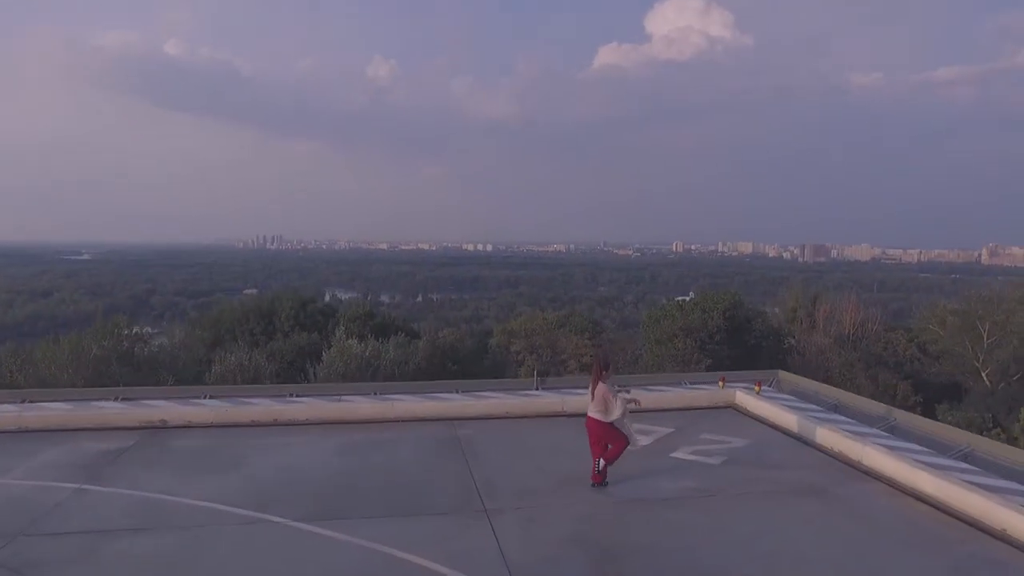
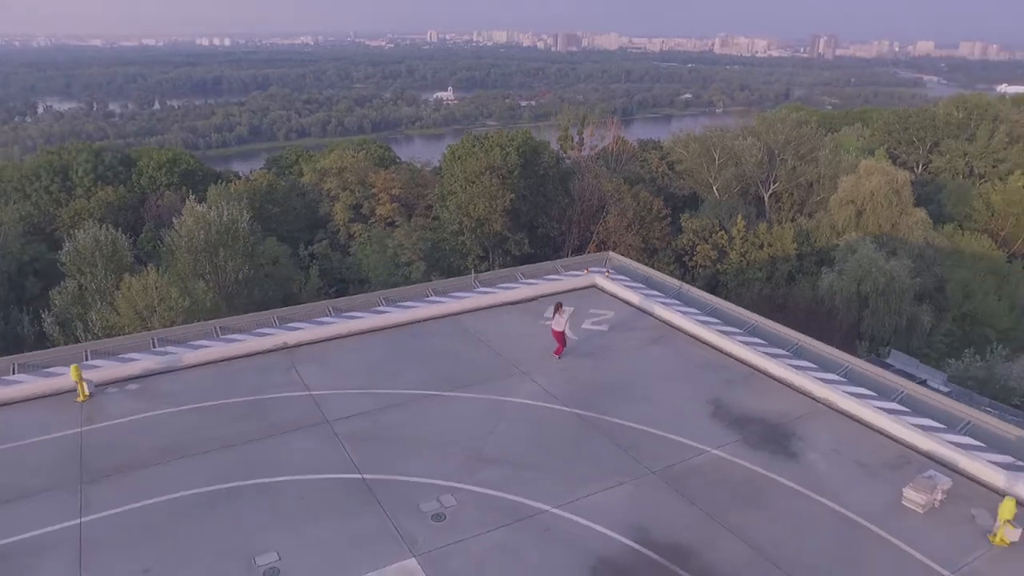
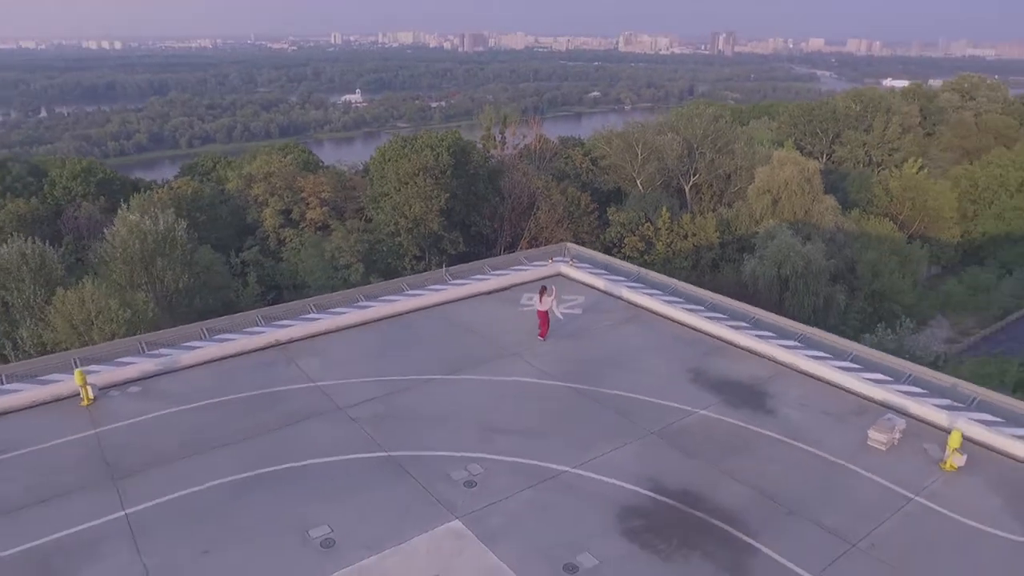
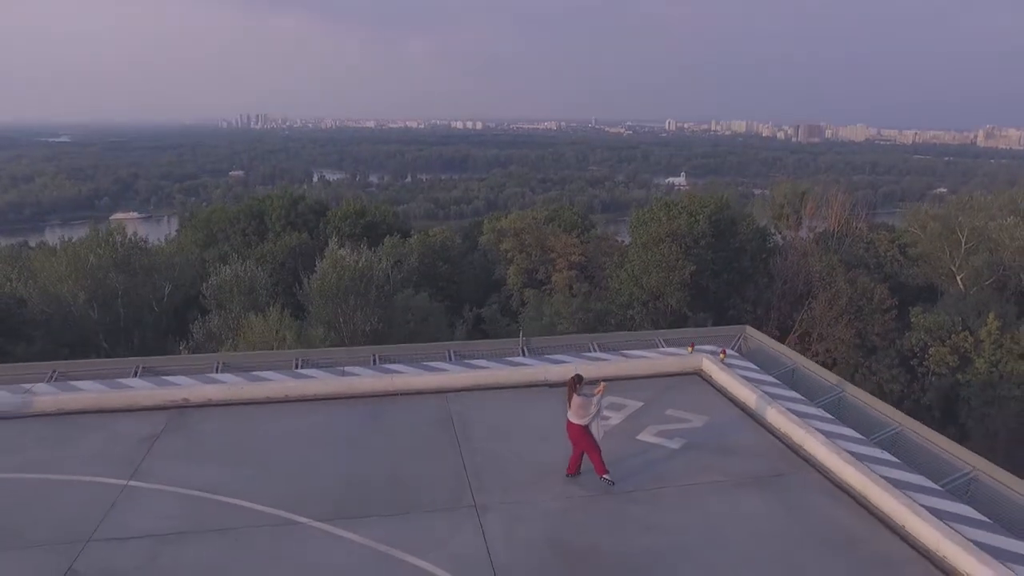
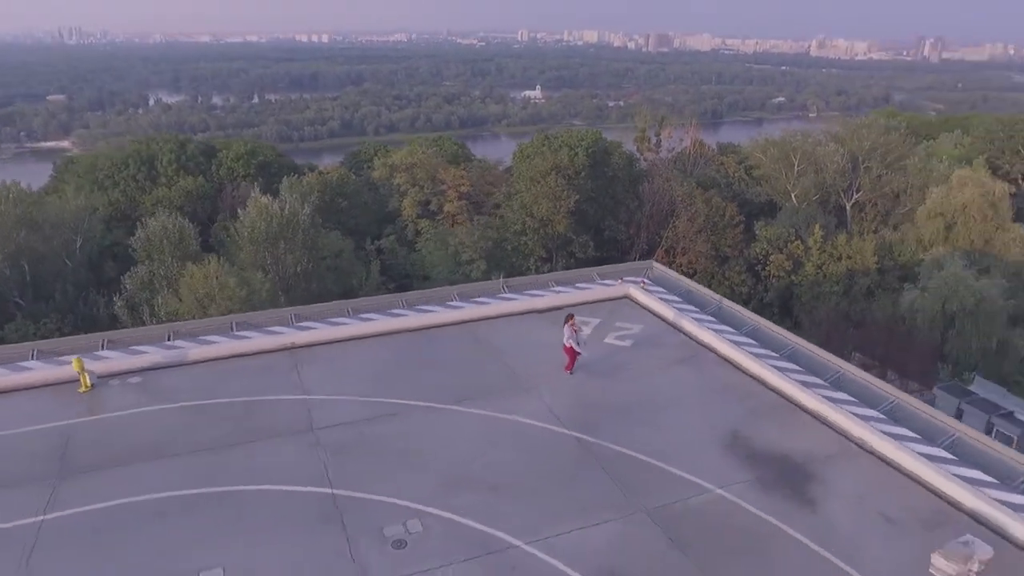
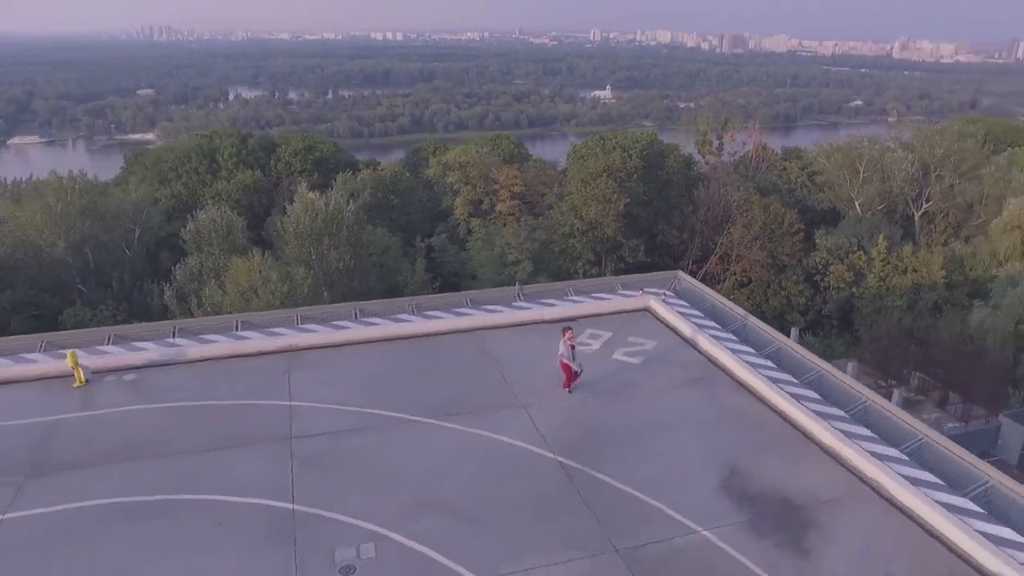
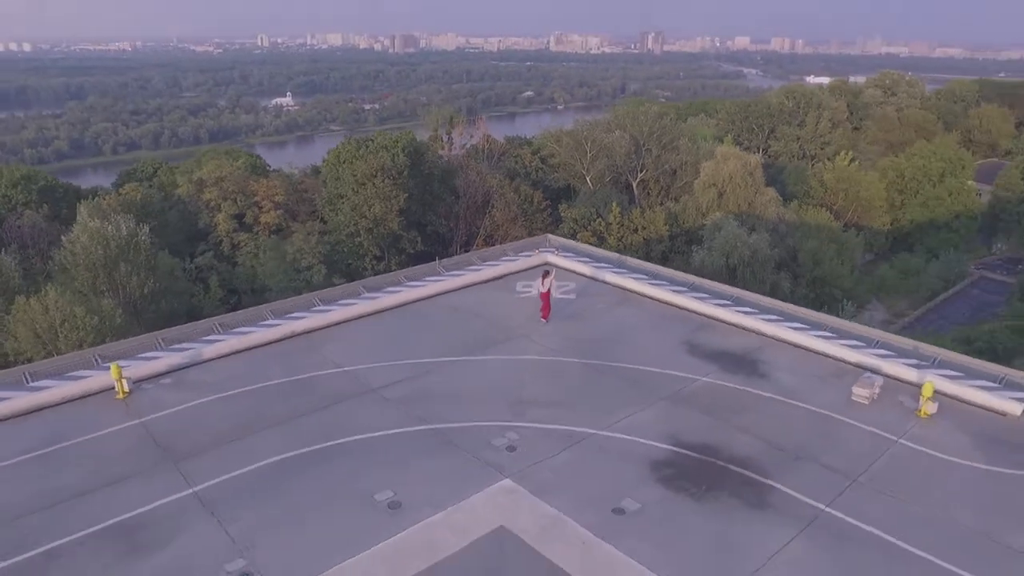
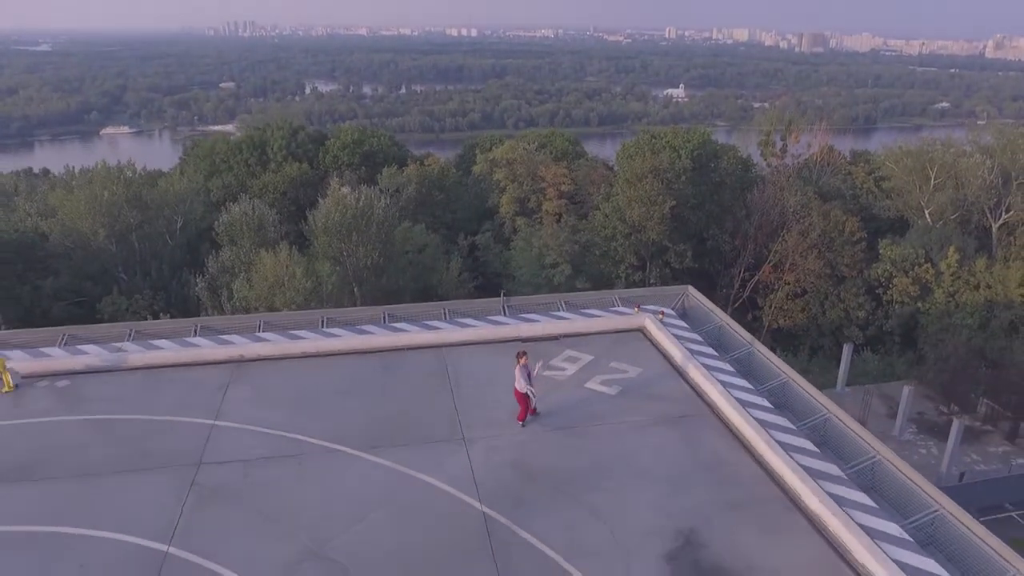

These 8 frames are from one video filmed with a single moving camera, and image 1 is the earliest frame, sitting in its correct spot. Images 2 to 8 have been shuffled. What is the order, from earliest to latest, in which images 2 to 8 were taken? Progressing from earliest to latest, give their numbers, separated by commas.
4, 8, 6, 5, 2, 3, 7
